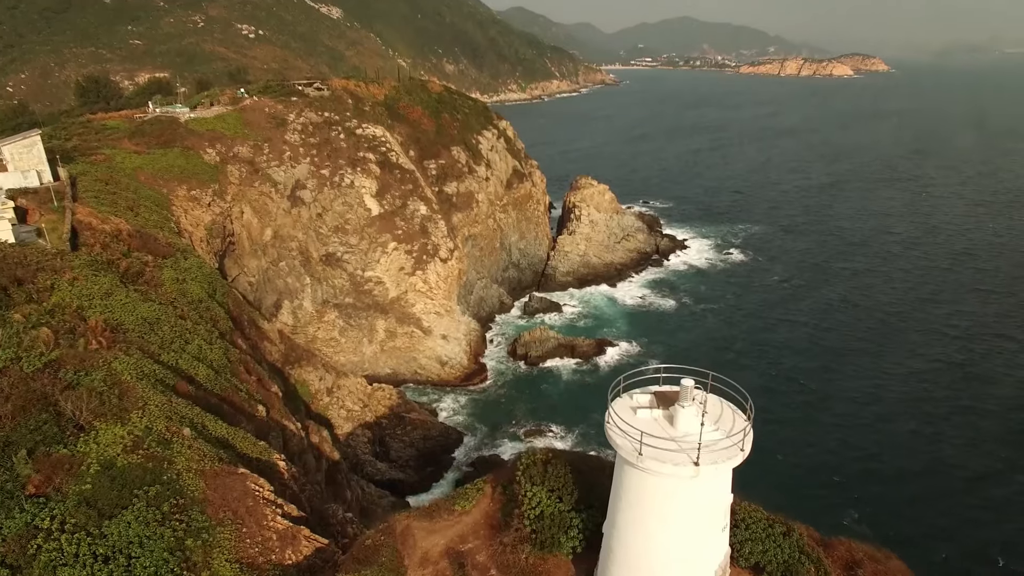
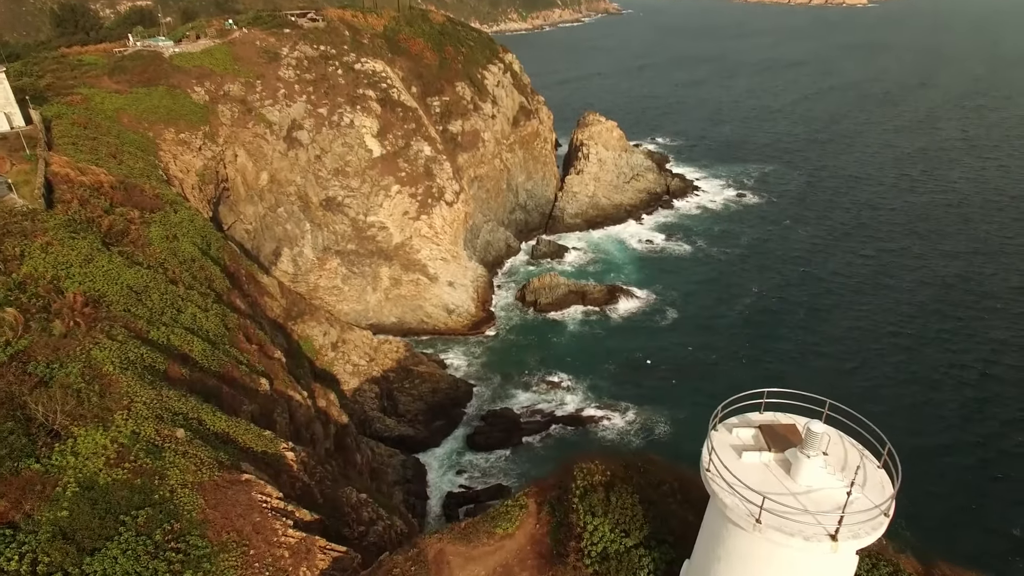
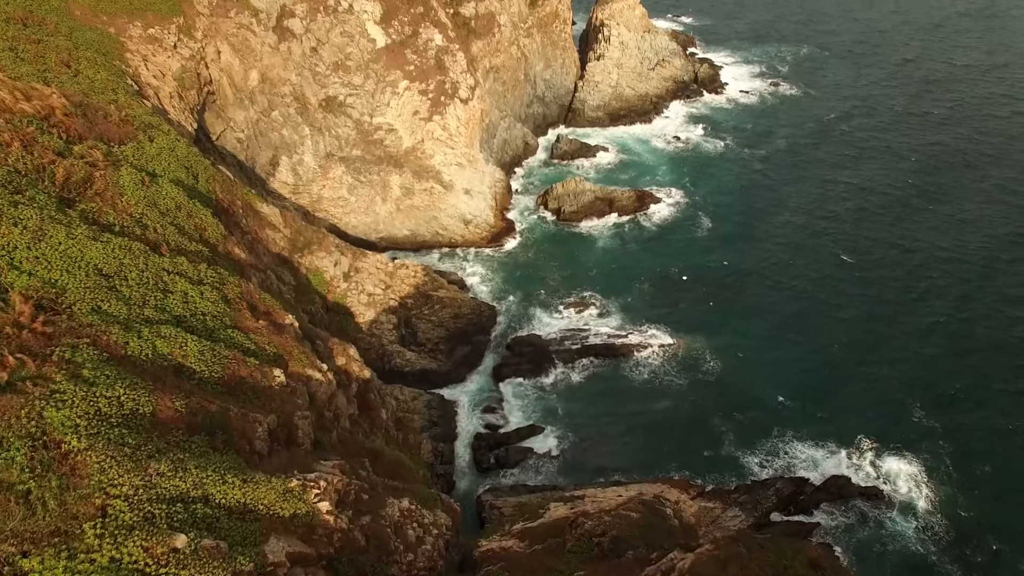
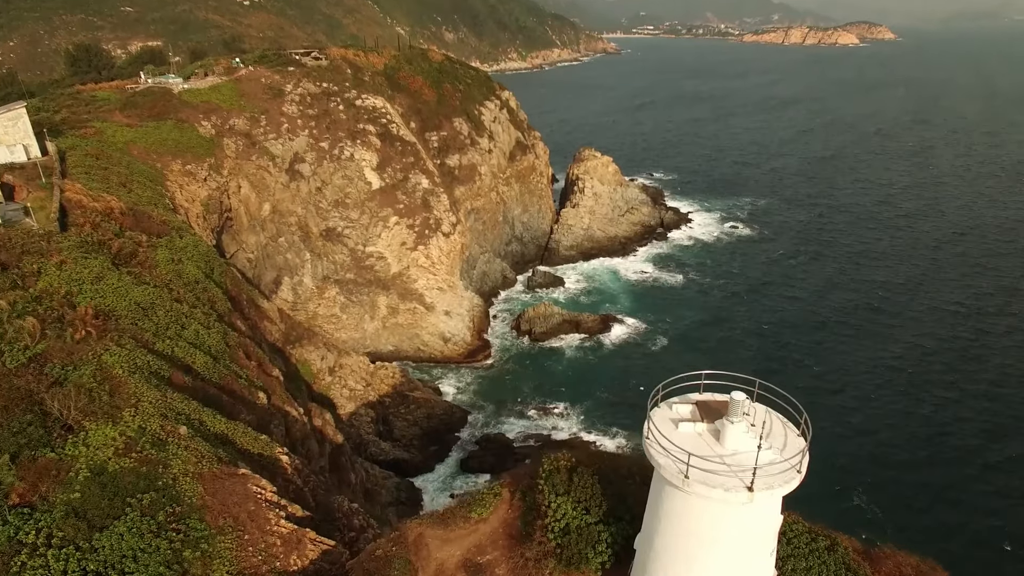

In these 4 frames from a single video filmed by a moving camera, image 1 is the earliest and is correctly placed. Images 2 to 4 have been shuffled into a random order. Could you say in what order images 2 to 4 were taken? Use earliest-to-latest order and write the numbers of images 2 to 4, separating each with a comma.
4, 2, 3
